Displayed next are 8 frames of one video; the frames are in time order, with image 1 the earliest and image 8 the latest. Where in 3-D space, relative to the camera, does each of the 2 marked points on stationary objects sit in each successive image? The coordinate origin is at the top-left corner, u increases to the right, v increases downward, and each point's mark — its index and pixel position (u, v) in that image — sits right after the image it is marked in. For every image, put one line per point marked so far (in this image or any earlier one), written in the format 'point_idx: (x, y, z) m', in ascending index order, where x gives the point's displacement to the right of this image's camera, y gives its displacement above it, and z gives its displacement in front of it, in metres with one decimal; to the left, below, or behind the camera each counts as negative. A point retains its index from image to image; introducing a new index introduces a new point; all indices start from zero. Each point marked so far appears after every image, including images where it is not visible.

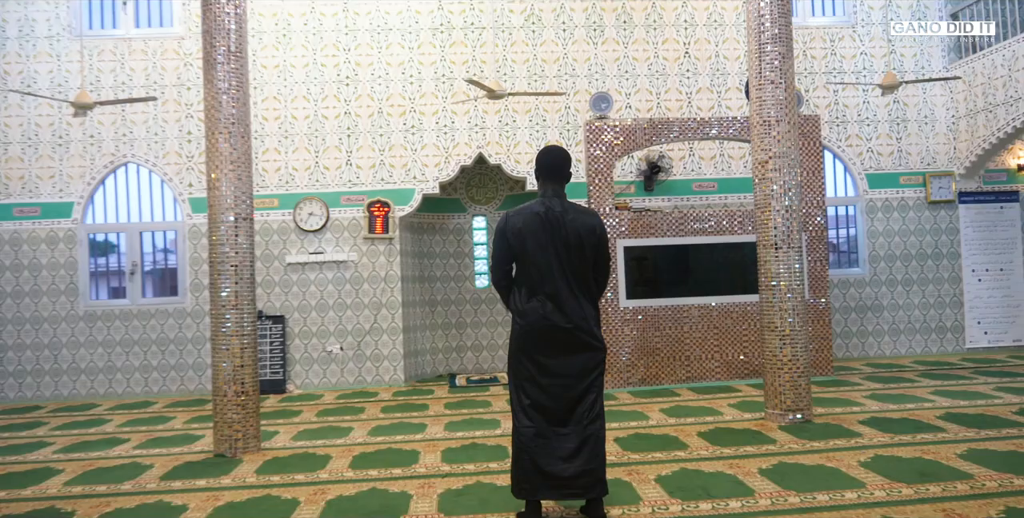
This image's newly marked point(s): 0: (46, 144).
0: (-3.6, +0.9, +6.9) m
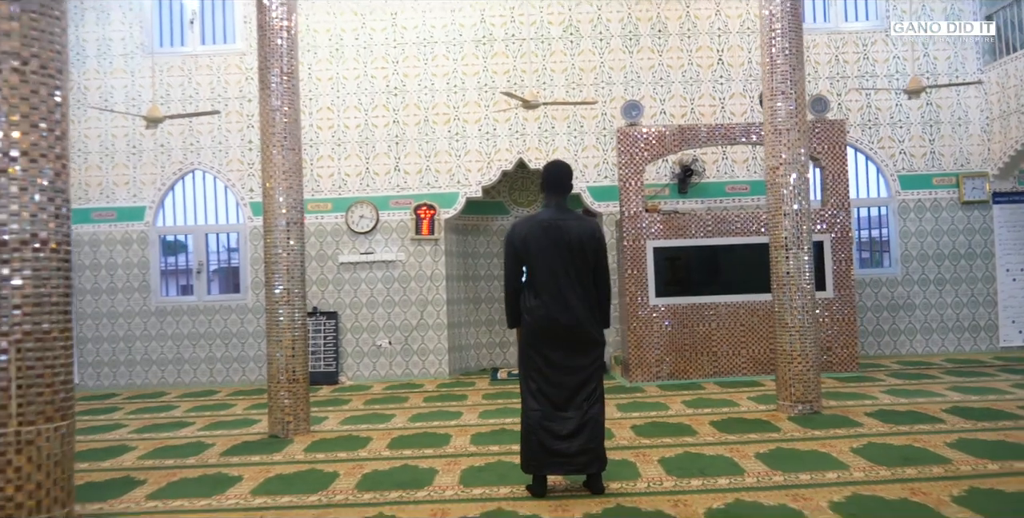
0: (-3.3, +0.9, +7.5) m
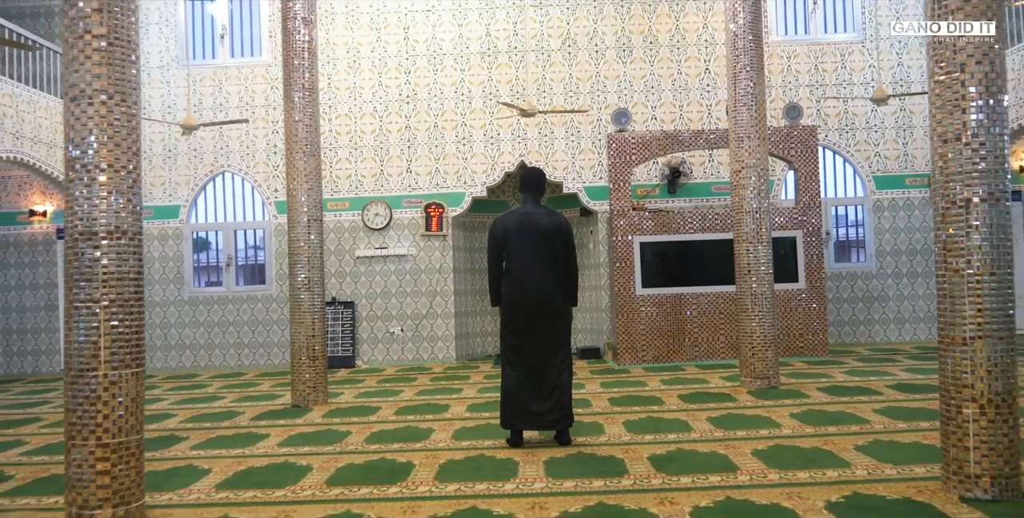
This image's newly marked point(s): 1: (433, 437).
0: (-3.3, +0.9, +8.2) m
1: (-0.4, -0.8, +4.1) m
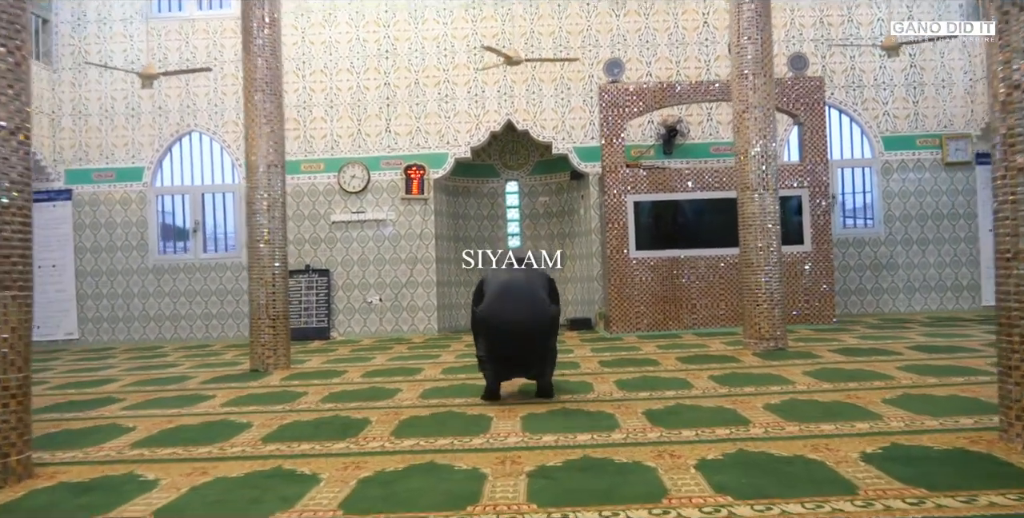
0: (-3.4, +1.2, +7.6) m
1: (-0.5, -0.6, +3.7) m
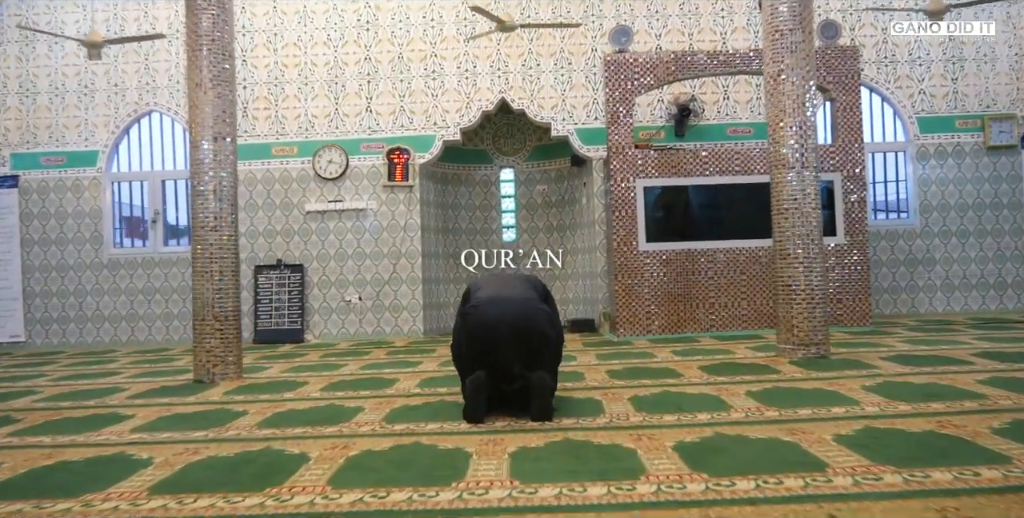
0: (-3.4, +1.3, +6.9) m
1: (-0.5, -0.5, +2.9) m
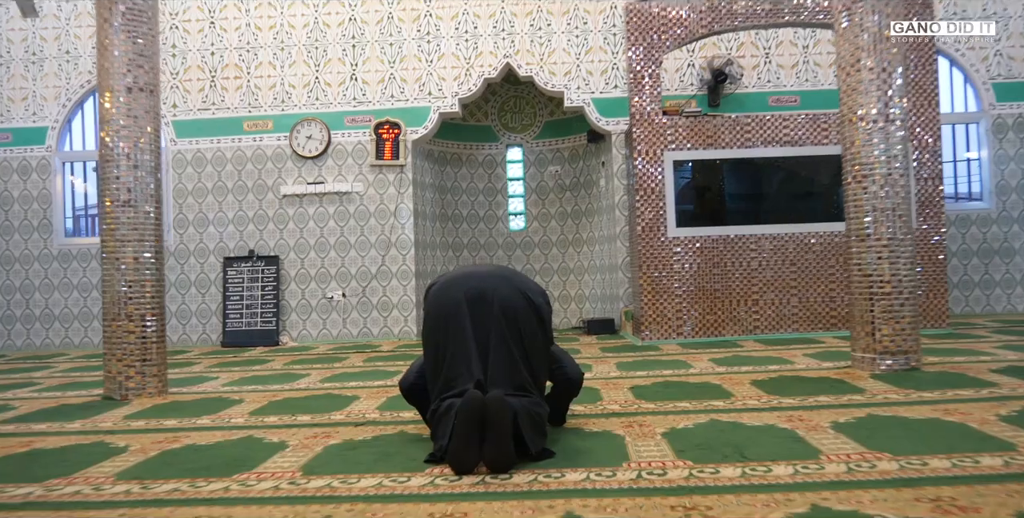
0: (-3.4, +1.3, +6.1) m
1: (-0.5, -0.5, +2.0) m
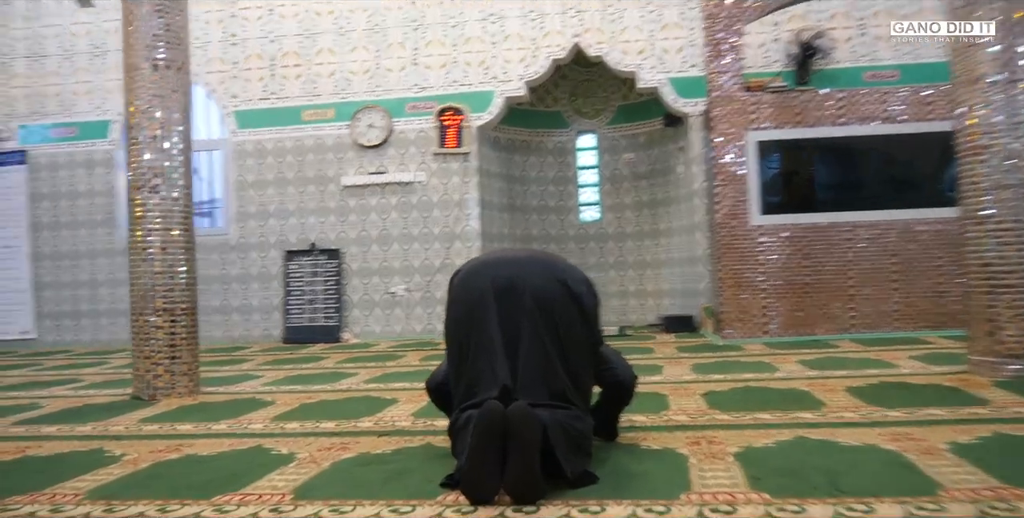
0: (-2.9, +1.4, +6.0) m
1: (-0.5, -0.4, +1.7) m
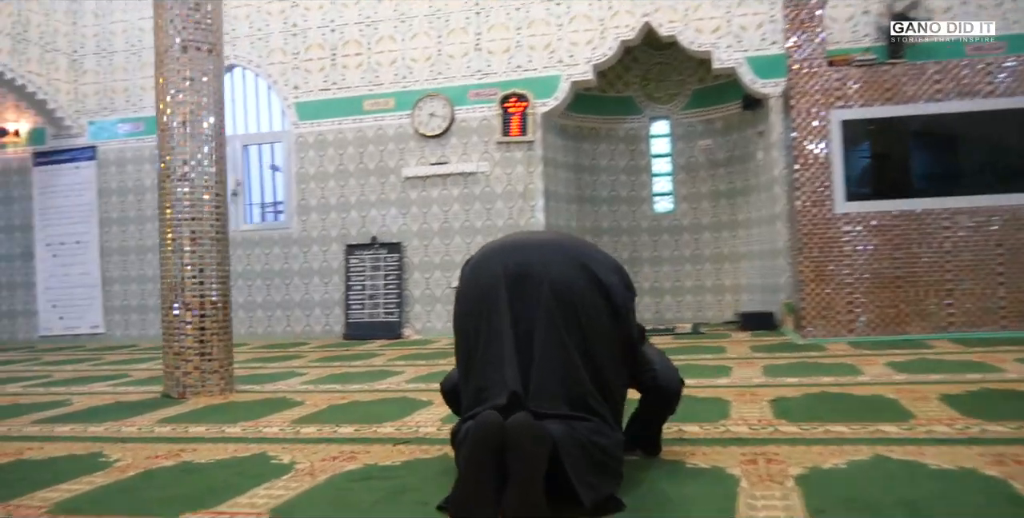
0: (-2.4, +1.4, +6.0) m
1: (-0.4, -0.4, +1.5) m
